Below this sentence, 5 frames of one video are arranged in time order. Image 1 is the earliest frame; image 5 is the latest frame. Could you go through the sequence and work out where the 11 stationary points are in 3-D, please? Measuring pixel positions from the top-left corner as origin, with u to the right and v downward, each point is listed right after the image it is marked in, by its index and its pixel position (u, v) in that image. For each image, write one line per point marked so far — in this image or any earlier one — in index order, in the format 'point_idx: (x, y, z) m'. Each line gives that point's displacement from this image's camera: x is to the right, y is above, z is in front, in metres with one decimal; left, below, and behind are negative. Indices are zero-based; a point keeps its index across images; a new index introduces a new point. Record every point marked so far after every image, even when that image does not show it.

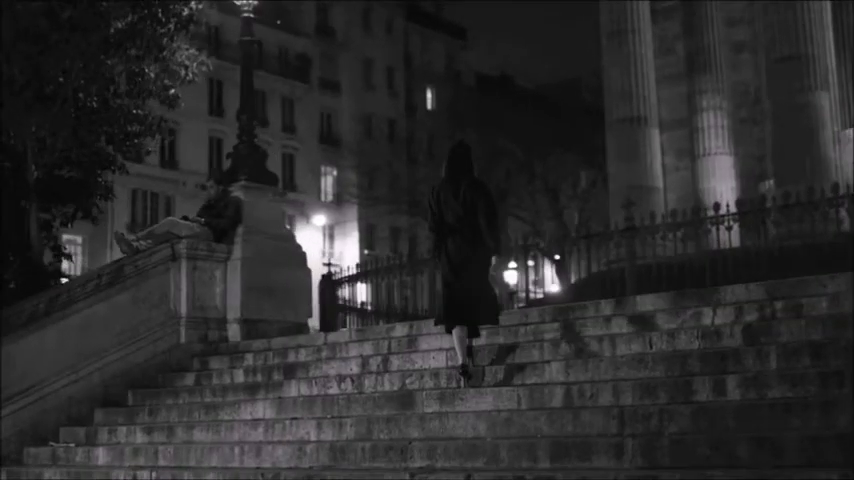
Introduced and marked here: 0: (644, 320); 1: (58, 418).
0: (+1.8, -0.7, +8.5) m
1: (-4.1, -2.0, +11.3) m
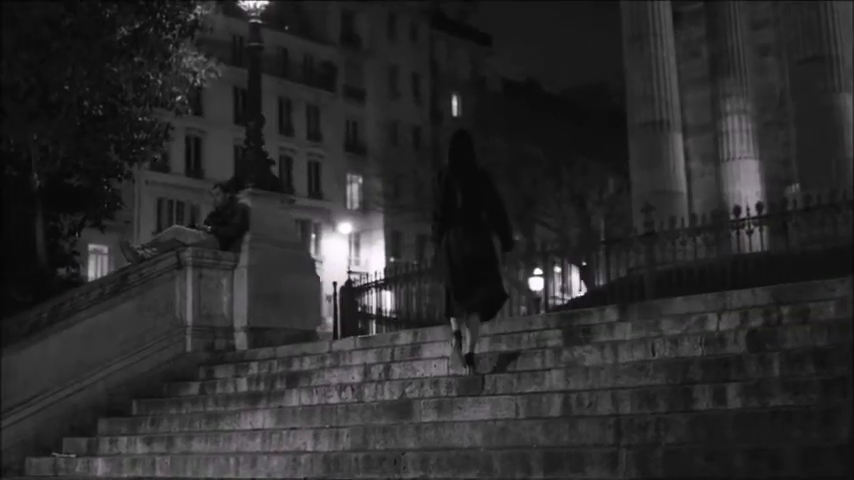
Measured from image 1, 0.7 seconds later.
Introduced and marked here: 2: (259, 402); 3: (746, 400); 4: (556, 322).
0: (+1.8, -0.7, +8.3) m
1: (-4.0, -2.1, +11.2) m
2: (-1.7, -1.6, +10.2) m
3: (+2.0, -1.0, +6.4) m
4: (+1.2, -0.8, +9.4) m
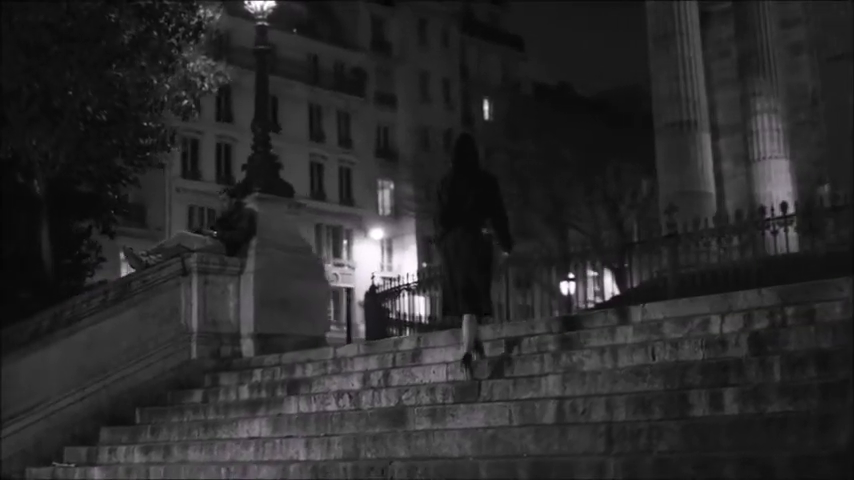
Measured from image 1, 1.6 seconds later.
0: (+1.7, -0.7, +8.0) m
1: (-4.0, -2.1, +11.1) m
2: (-1.6, -1.7, +10.0) m
3: (+1.9, -1.0, +6.1) m
4: (+1.2, -0.8, +9.1) m
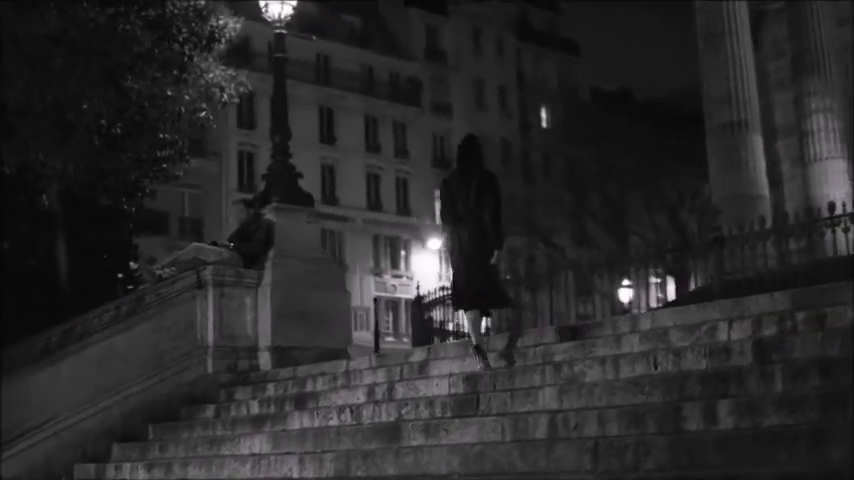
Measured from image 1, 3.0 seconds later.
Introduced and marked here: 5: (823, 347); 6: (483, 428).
0: (+1.7, -0.7, +7.5) m
1: (-3.8, -2.3, +11.0) m
2: (-1.6, -1.8, +9.7) m
3: (+1.7, -1.0, +5.7) m
4: (+1.2, -0.8, +8.7) m
5: (+2.4, -0.6, +6.2) m
6: (+0.4, -1.3, +7.1) m
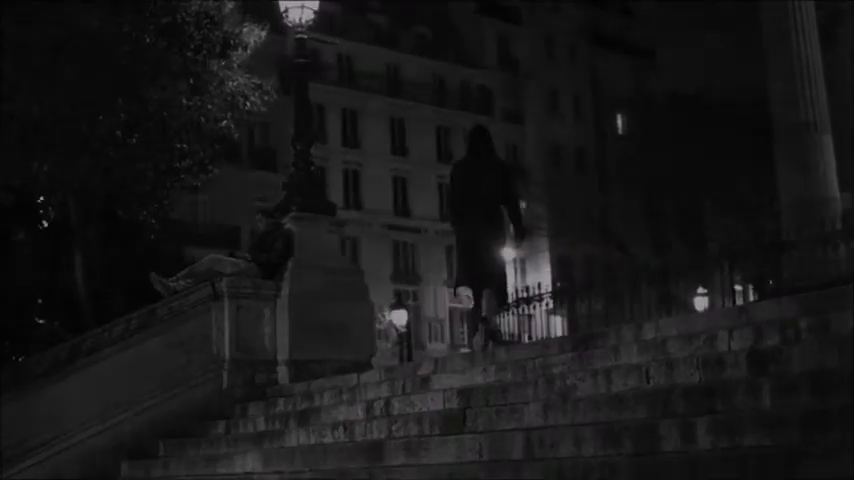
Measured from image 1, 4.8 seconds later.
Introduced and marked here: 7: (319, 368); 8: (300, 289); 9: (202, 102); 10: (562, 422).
0: (+1.5, -0.7, +6.9) m
1: (-3.6, -2.4, +10.8) m
2: (-1.5, -1.9, +9.4) m
3: (+1.4, -1.0, +5.1) m
4: (+1.1, -0.8, +8.1) m
5: (+2.2, -0.6, +5.5) m
6: (+0.2, -1.3, +6.6) m
7: (-1.3, -1.6, +12.6) m
8: (-1.6, -0.6, +12.6) m
9: (-3.0, +1.8, +13.6) m
10: (+0.8, -1.2, +6.5) m
